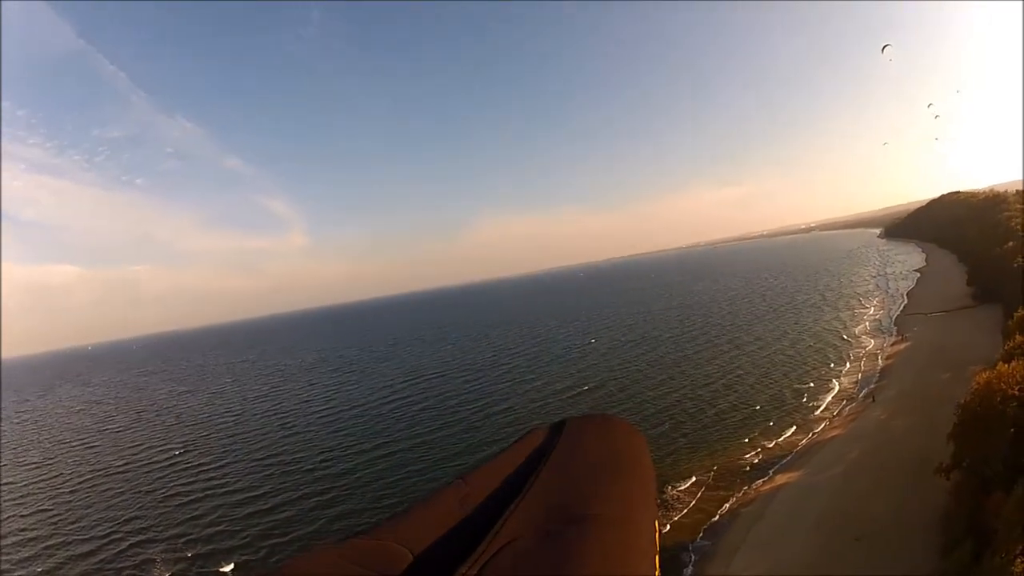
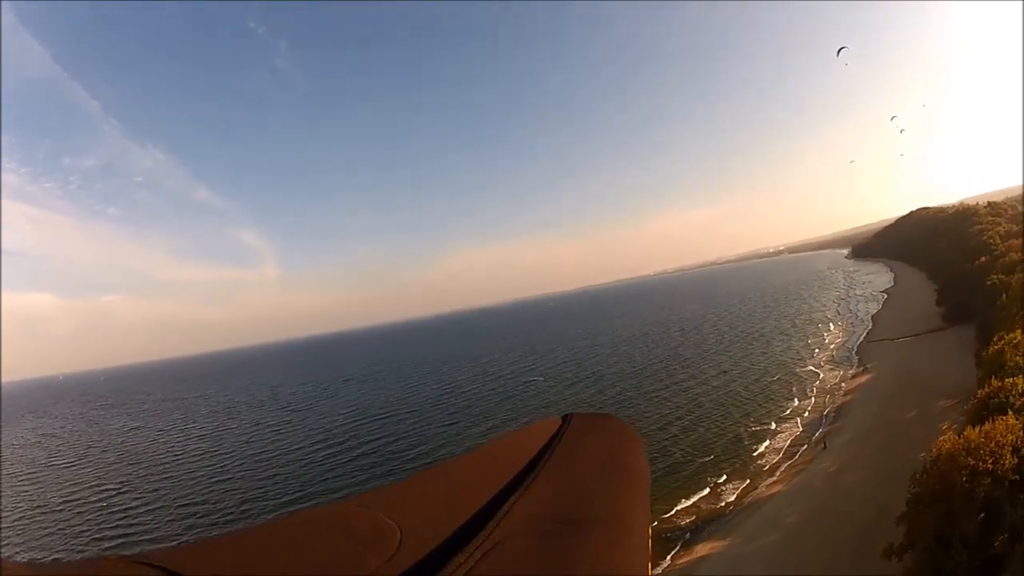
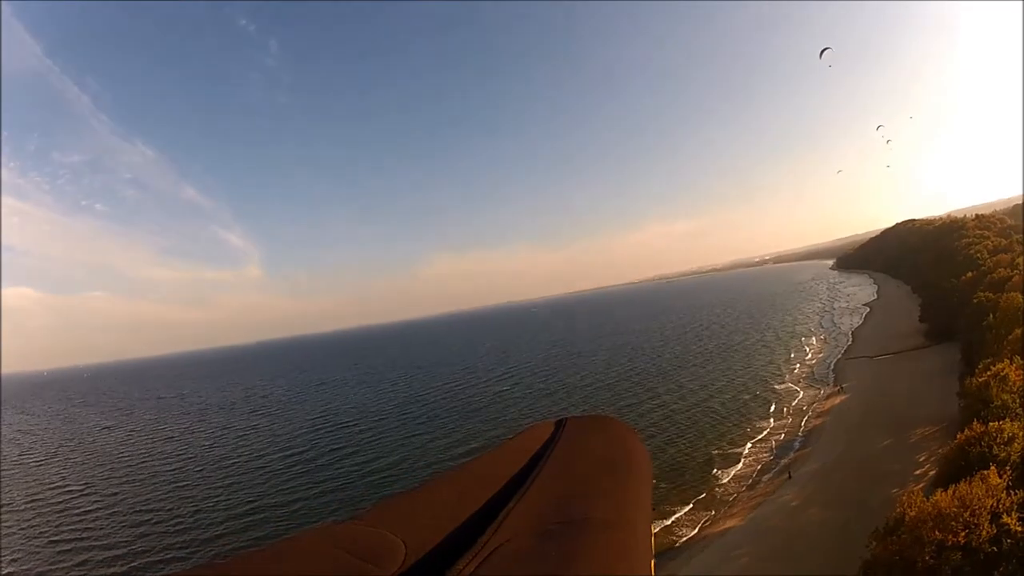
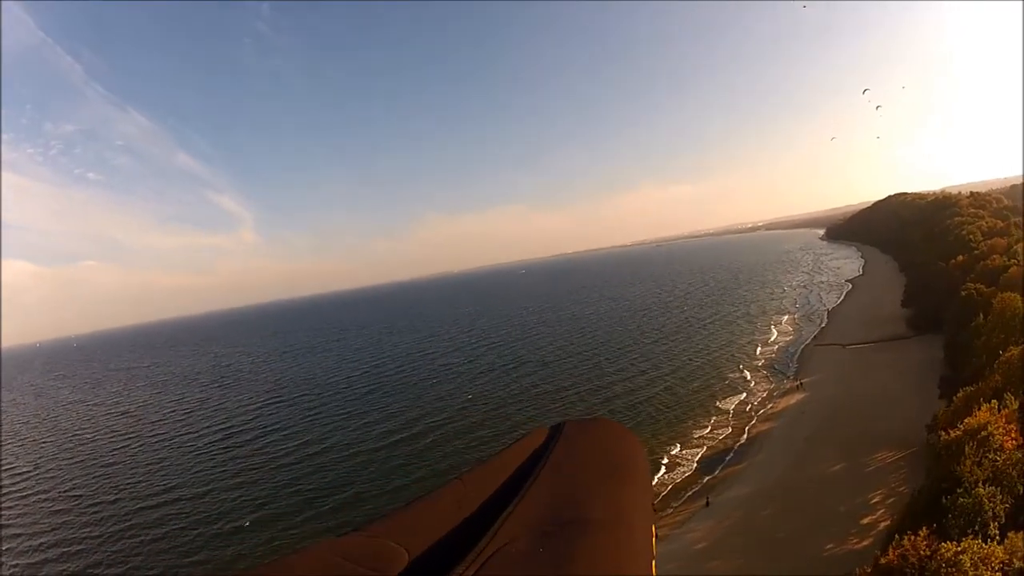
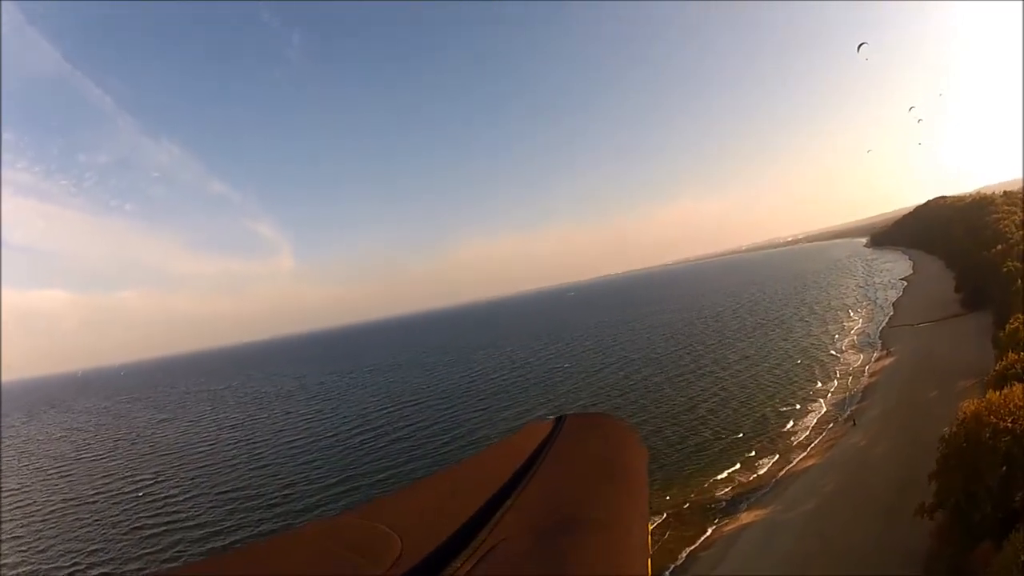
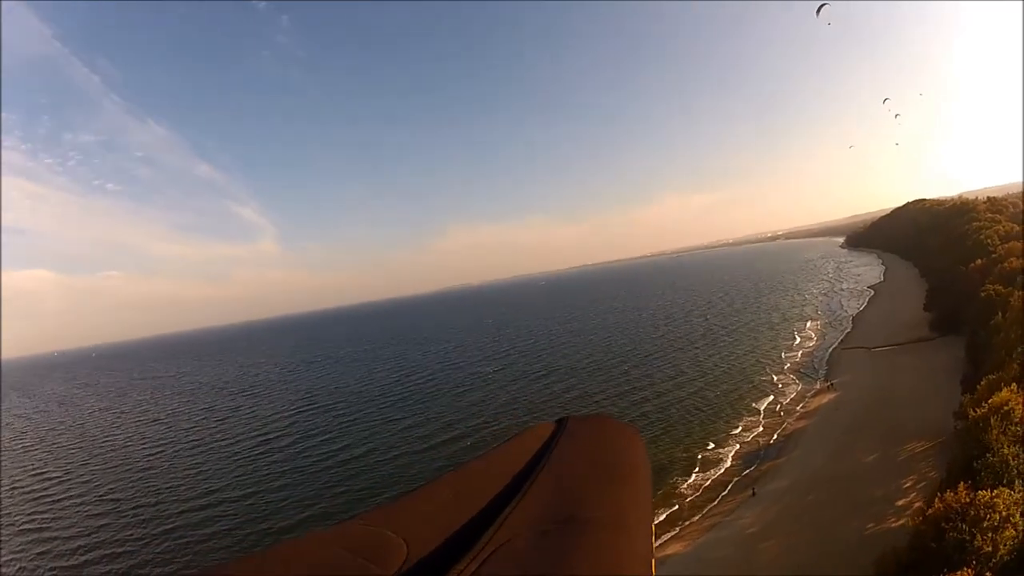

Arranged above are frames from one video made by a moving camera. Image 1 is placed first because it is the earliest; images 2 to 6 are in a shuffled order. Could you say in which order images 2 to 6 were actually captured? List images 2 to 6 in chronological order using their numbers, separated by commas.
5, 2, 3, 6, 4
